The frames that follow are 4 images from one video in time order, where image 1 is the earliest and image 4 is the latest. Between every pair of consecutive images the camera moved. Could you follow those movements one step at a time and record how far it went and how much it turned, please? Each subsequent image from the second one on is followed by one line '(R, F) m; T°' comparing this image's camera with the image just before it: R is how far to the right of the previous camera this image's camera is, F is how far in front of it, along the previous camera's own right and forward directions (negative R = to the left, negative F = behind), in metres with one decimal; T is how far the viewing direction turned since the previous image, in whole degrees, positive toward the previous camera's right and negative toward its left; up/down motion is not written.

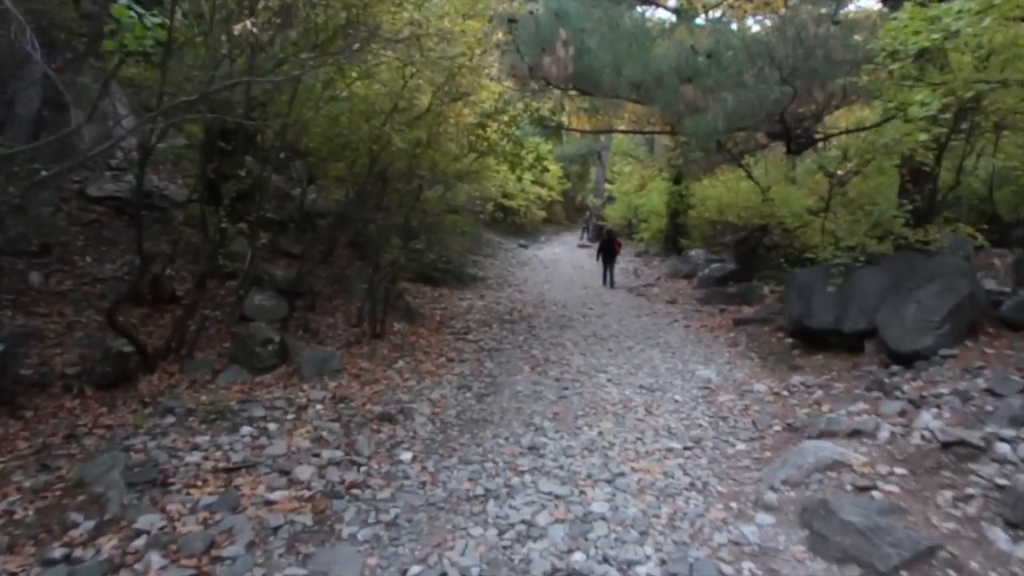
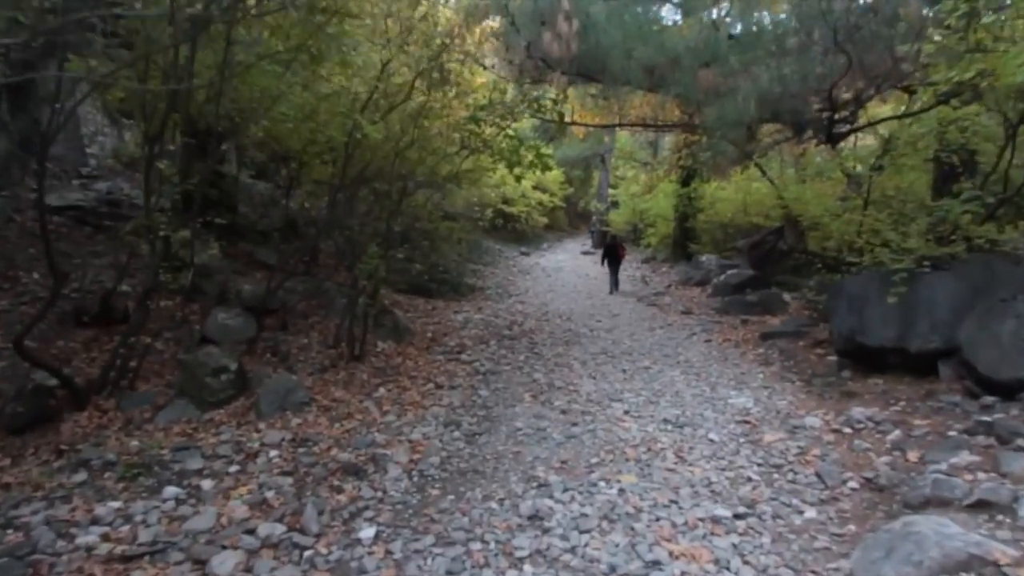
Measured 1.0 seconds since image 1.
(+0.1, +1.3) m; 0°
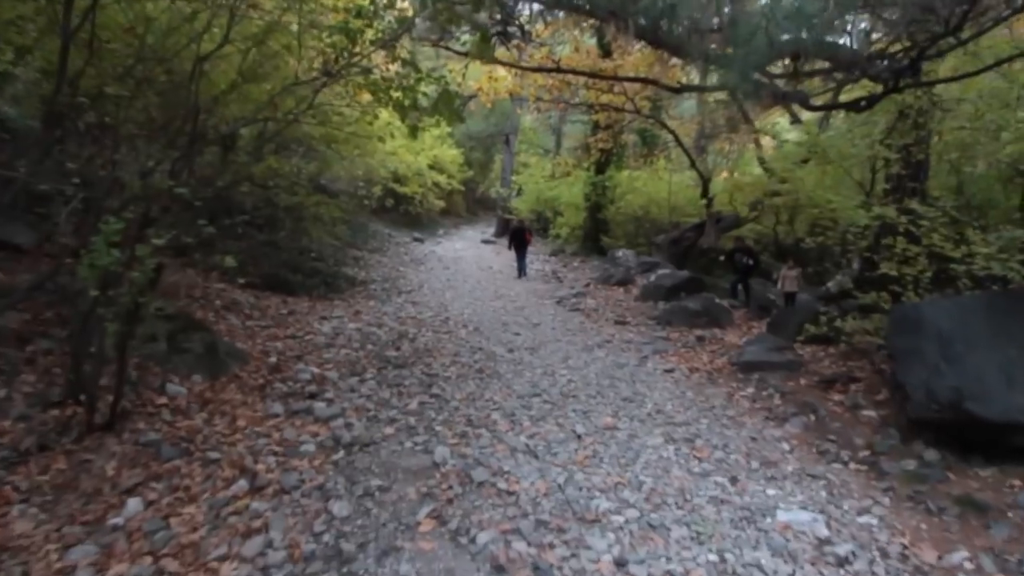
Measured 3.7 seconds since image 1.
(+0.1, +3.7) m; +13°
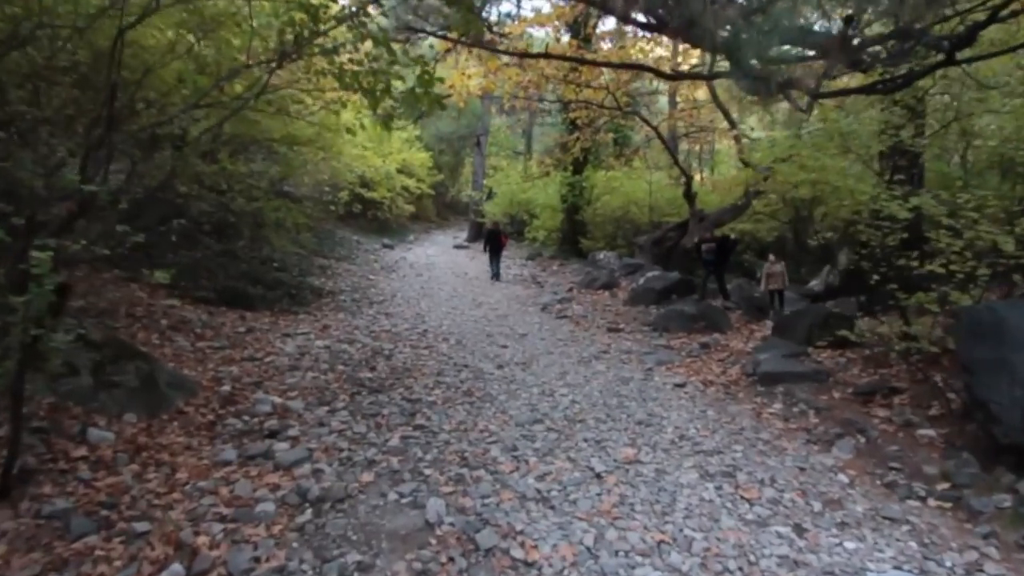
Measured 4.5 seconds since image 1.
(-0.3, +1.0) m; +4°
